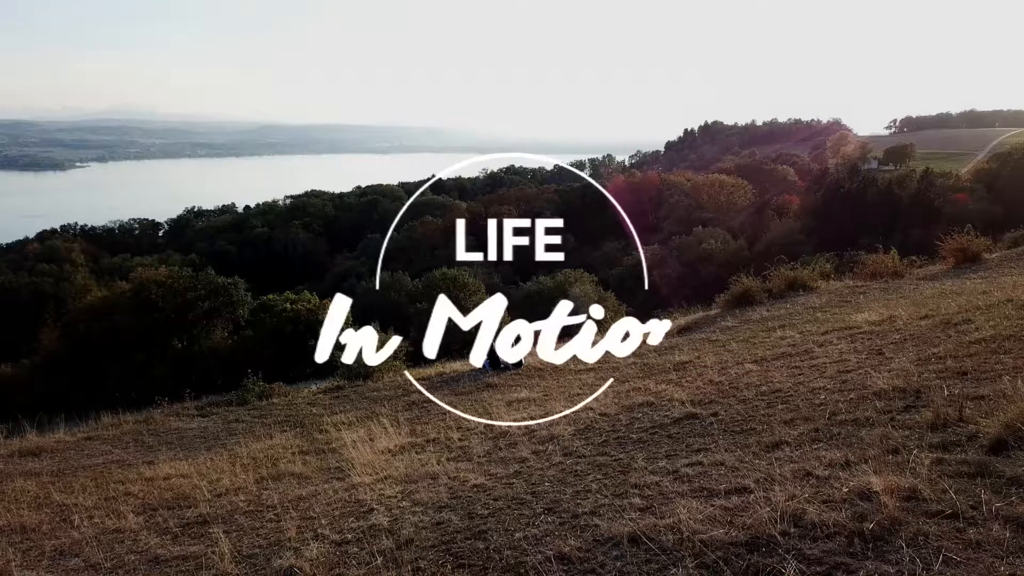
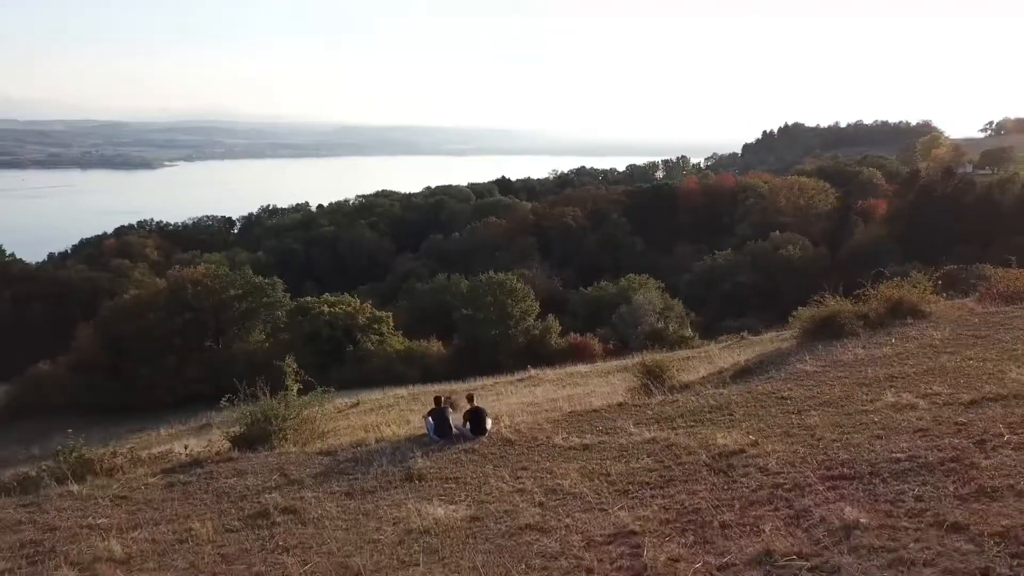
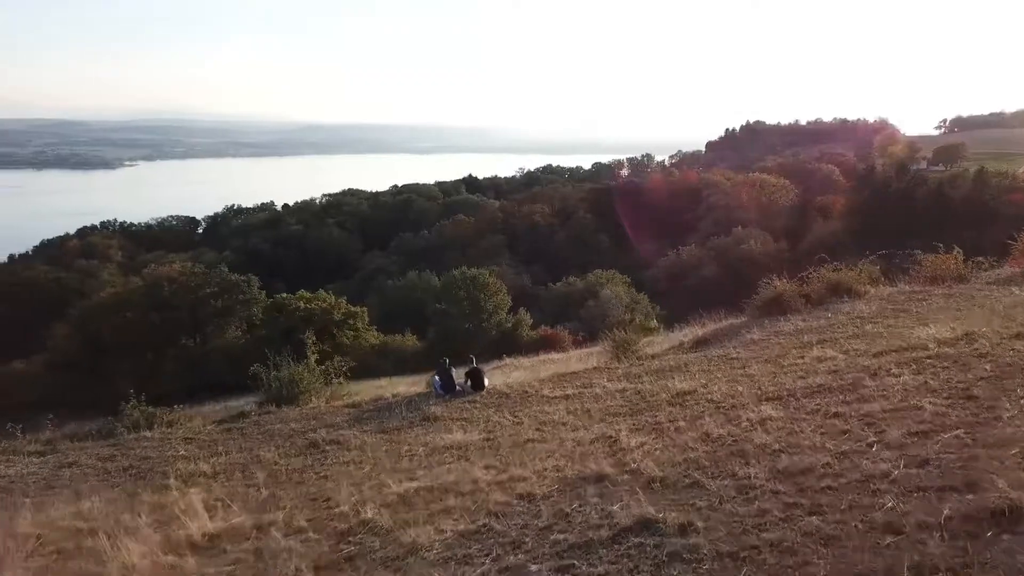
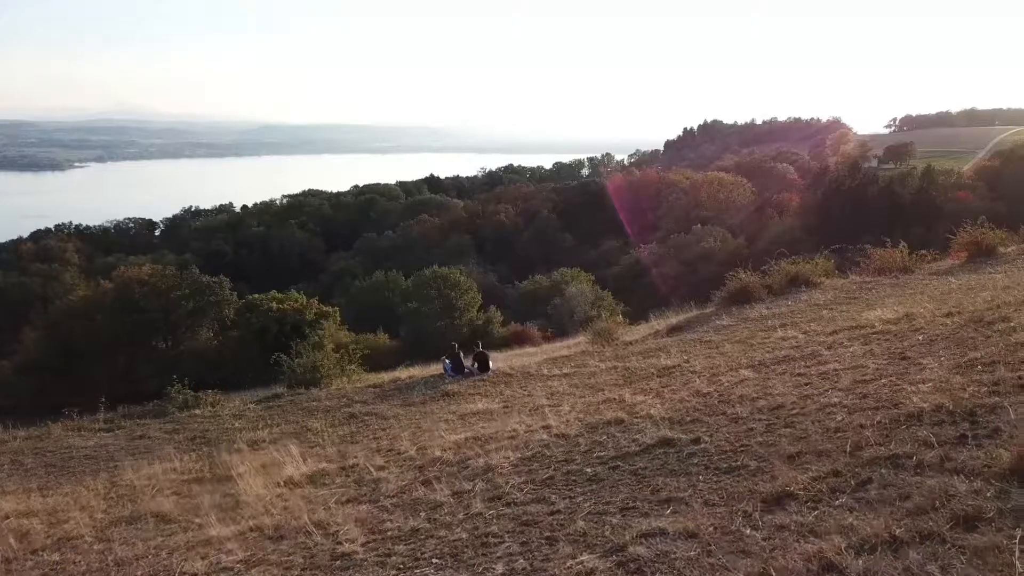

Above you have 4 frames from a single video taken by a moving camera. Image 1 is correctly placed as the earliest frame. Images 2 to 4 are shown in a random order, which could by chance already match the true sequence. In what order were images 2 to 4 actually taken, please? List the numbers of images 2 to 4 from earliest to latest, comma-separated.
4, 3, 2
